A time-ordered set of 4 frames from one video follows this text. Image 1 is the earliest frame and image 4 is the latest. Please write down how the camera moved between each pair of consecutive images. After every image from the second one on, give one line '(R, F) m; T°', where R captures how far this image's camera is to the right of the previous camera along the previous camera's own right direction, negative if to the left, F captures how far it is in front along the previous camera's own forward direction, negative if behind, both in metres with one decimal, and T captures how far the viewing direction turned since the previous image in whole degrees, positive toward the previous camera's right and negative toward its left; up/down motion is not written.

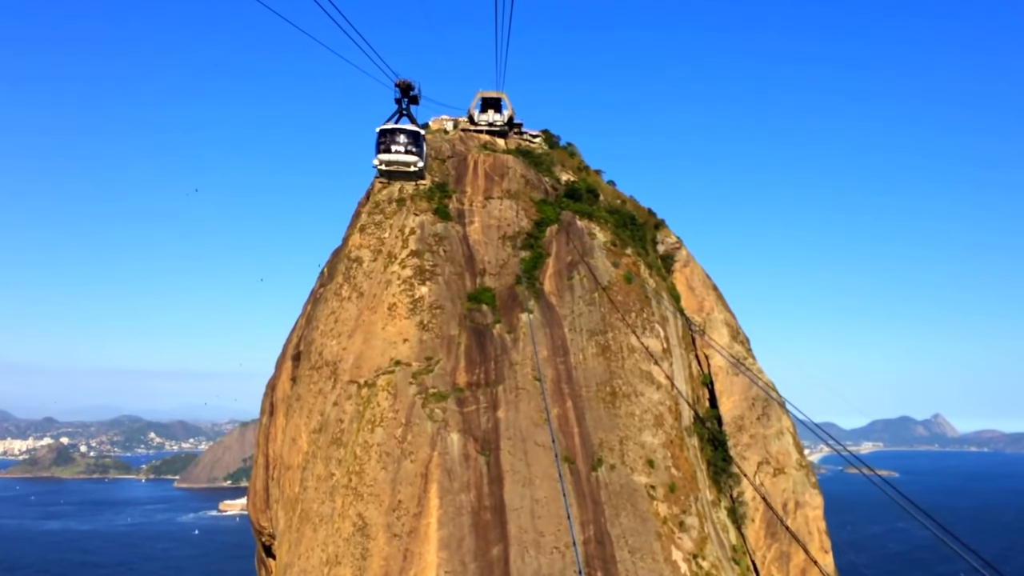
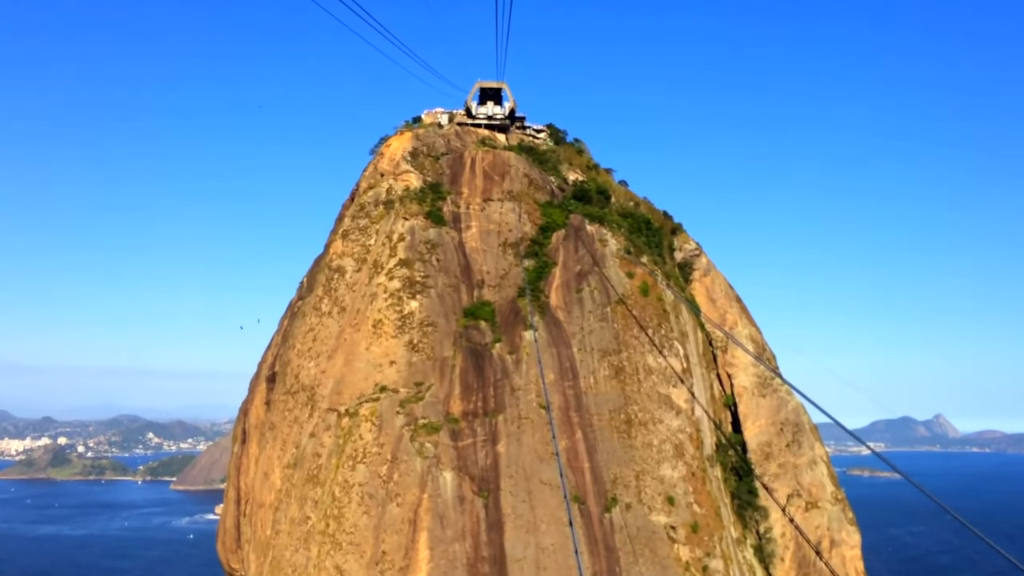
(0.0, +3.3) m; 0°
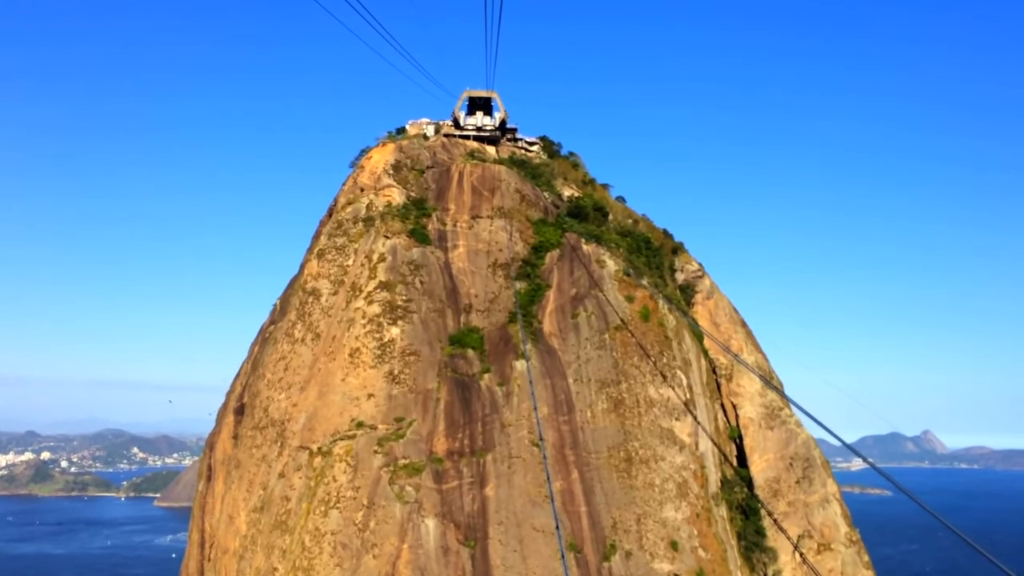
(0.0, +2.0) m; +1°
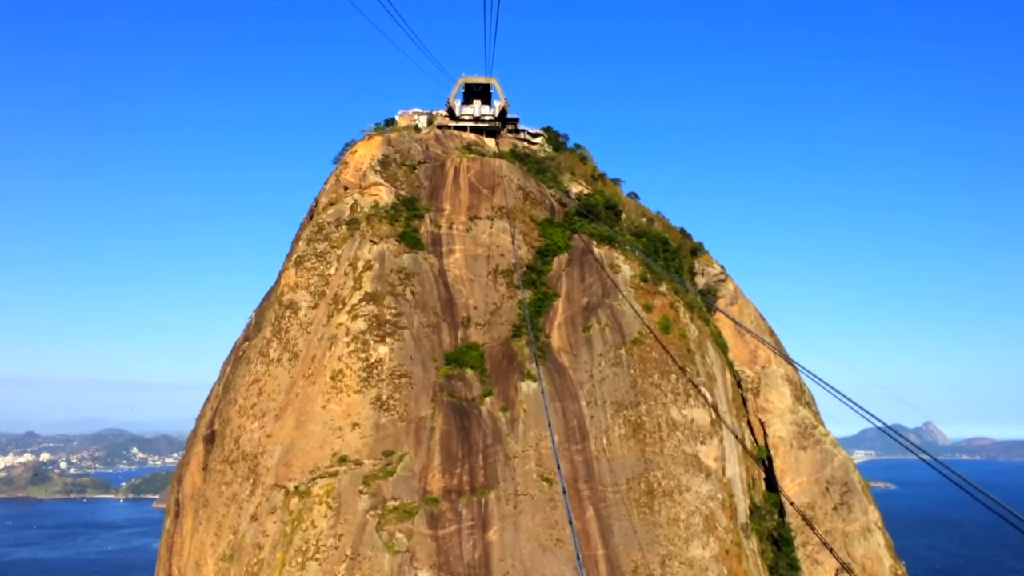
(-0.1, +2.7) m; 0°
